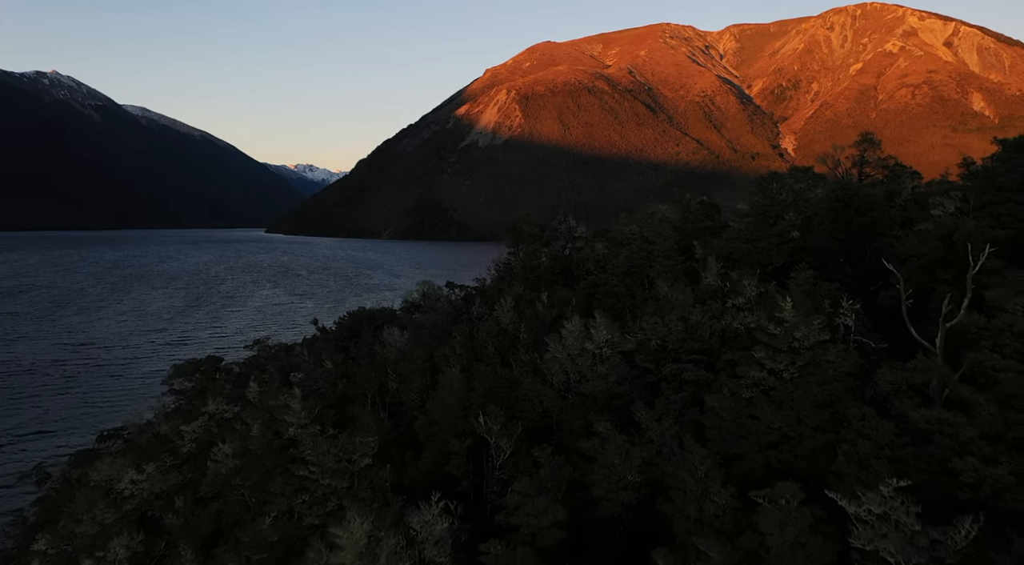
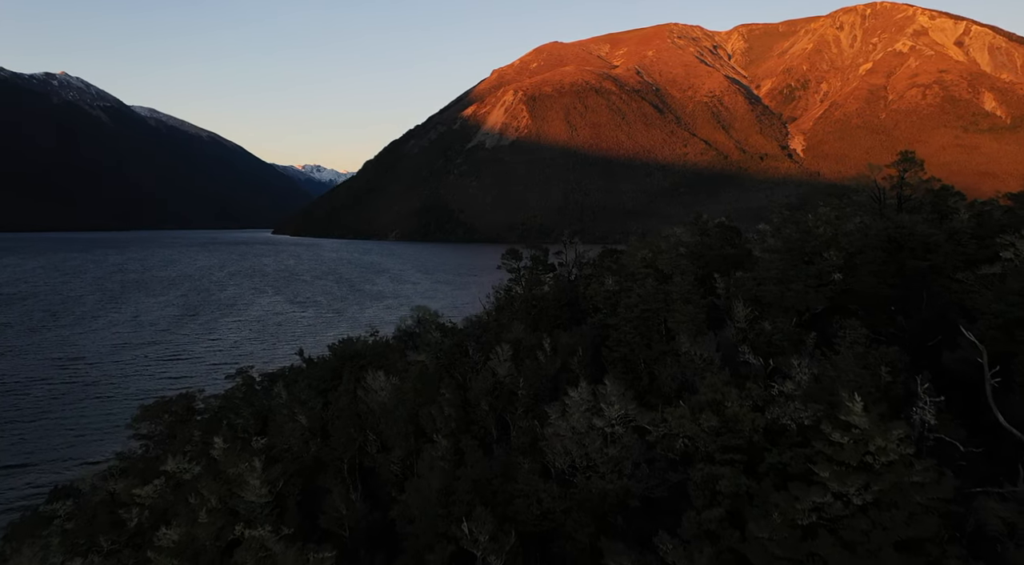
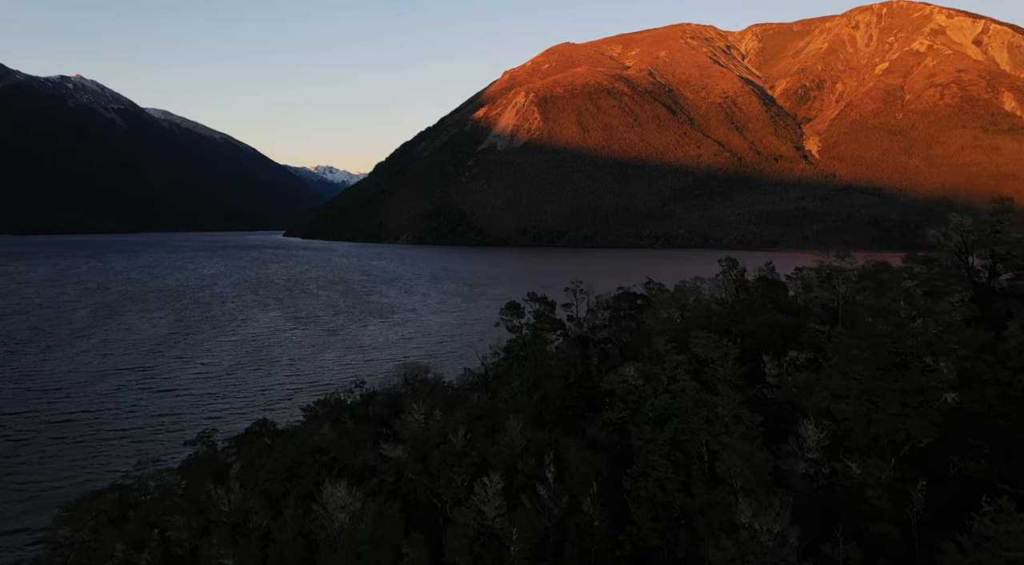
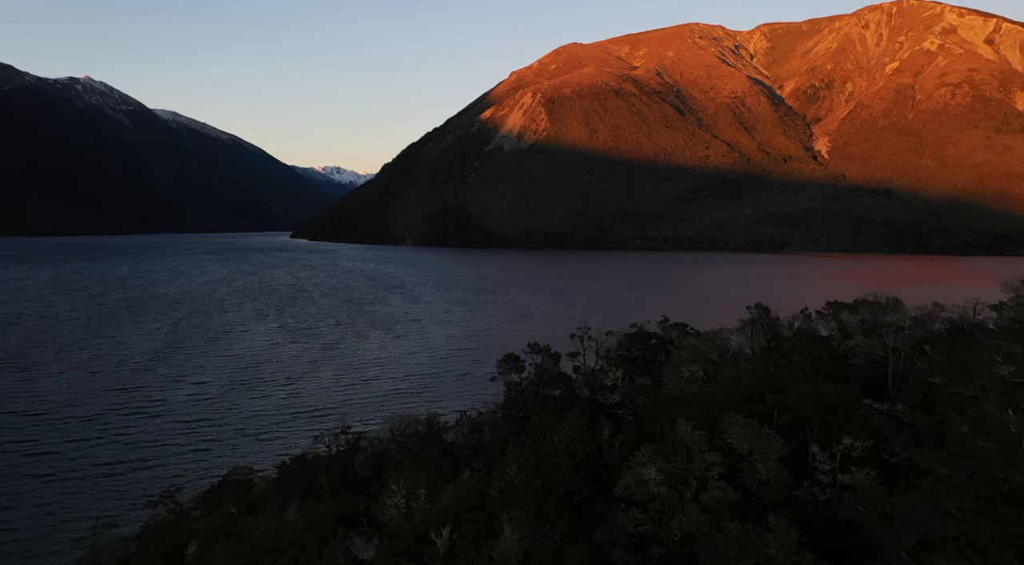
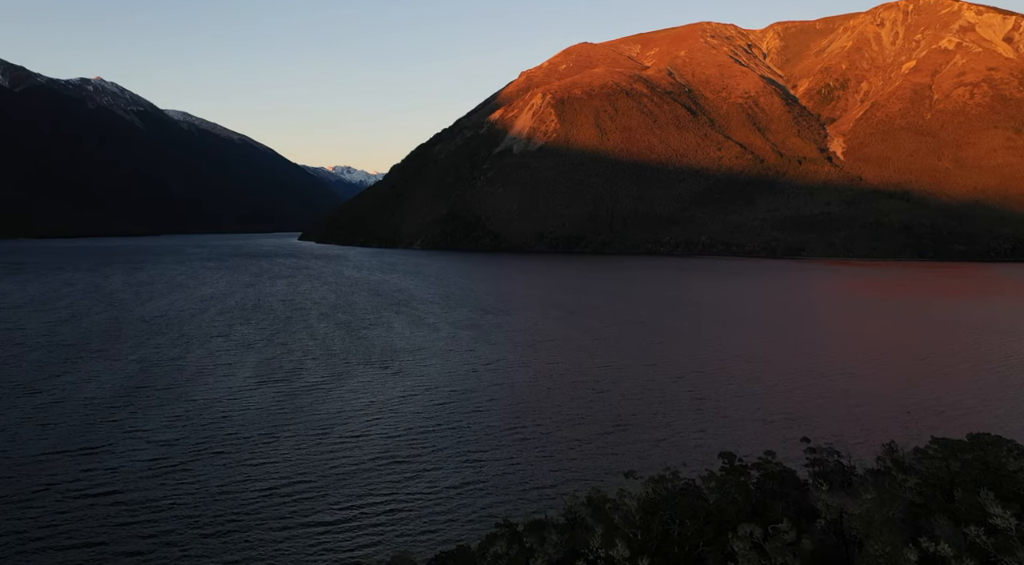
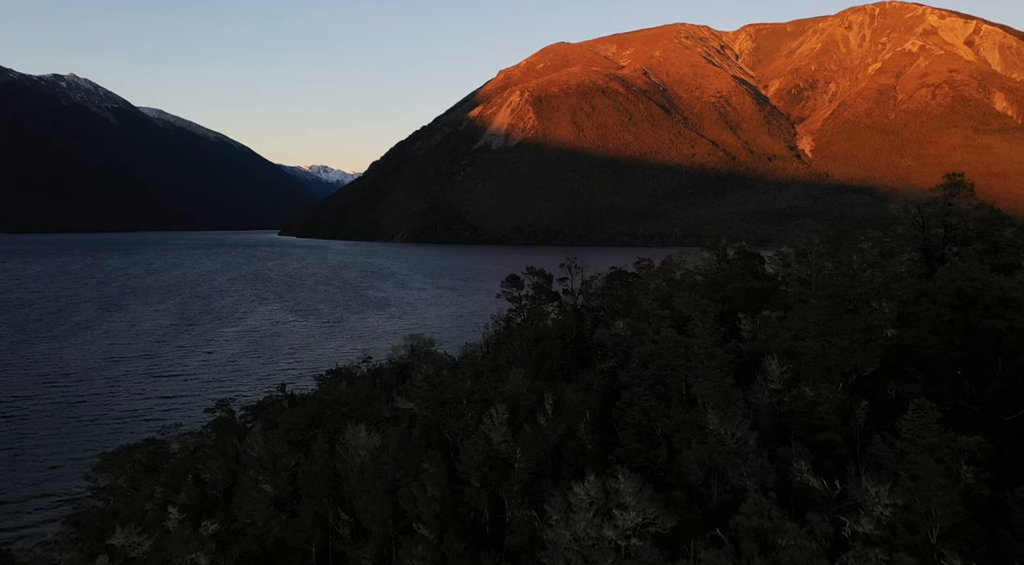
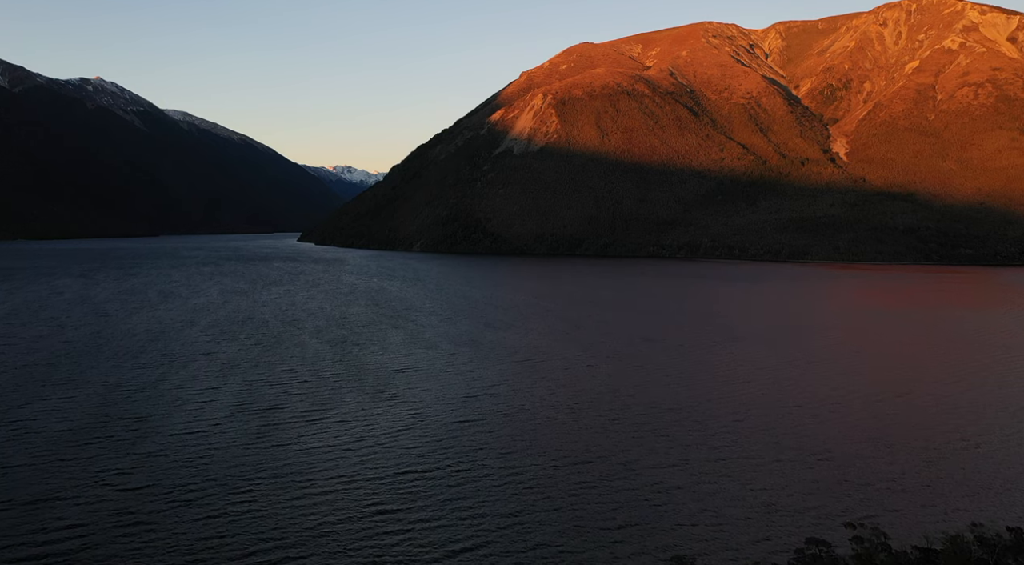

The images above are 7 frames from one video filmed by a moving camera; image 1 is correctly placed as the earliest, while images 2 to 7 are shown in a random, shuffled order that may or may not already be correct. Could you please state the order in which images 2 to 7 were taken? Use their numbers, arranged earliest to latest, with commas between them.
2, 6, 3, 4, 5, 7
